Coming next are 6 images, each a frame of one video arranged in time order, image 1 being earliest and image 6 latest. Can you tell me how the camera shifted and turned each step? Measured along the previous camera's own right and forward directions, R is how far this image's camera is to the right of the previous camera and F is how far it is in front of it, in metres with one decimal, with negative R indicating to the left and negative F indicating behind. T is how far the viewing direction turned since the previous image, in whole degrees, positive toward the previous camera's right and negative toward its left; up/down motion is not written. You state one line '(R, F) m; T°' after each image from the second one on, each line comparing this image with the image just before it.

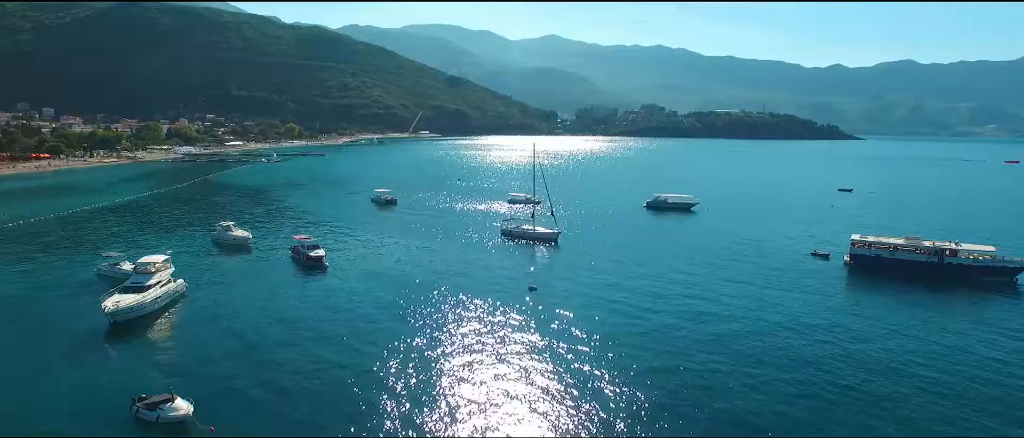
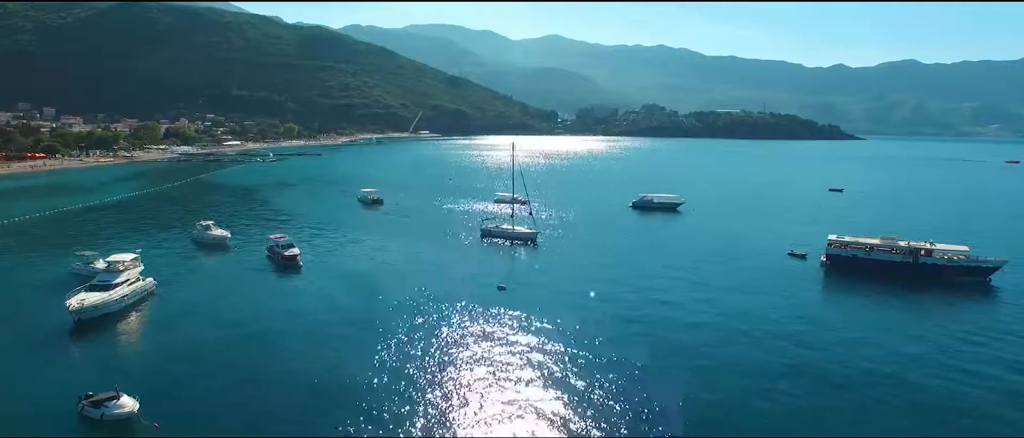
(+1.4, 0.0) m; 0°
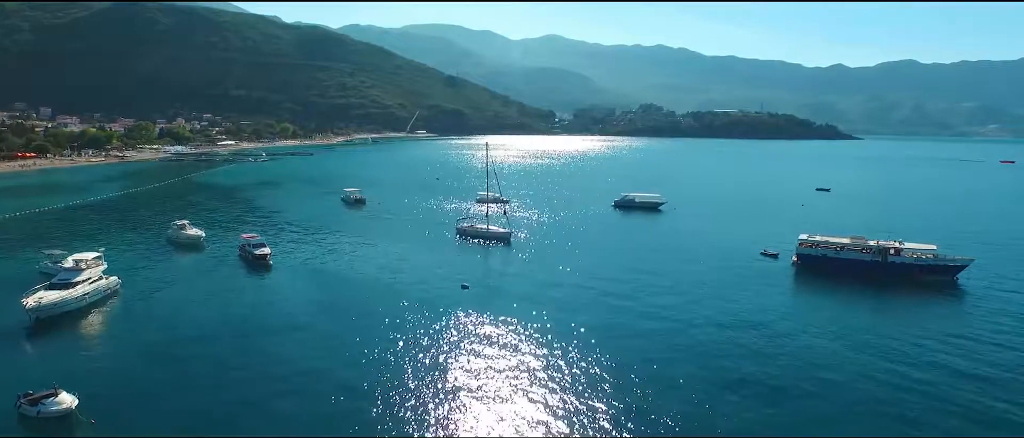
(+1.5, -0.1) m; 0°
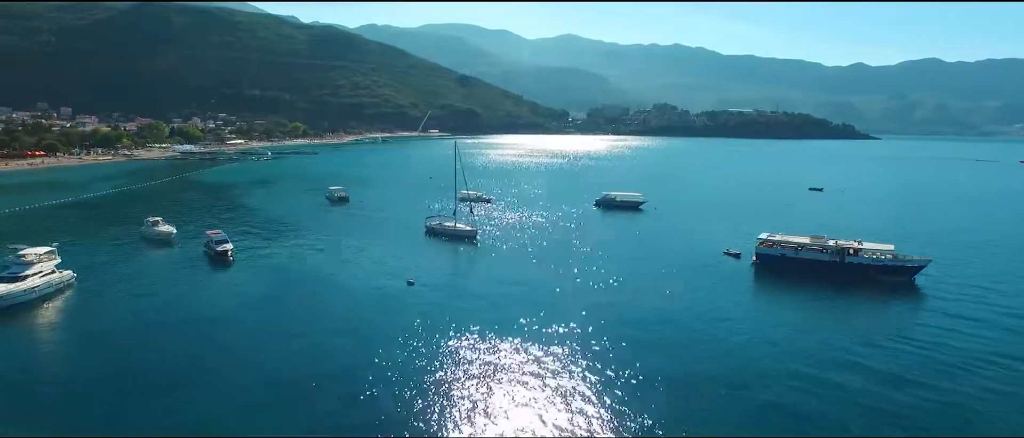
(+3.1, -0.2) m; -2°
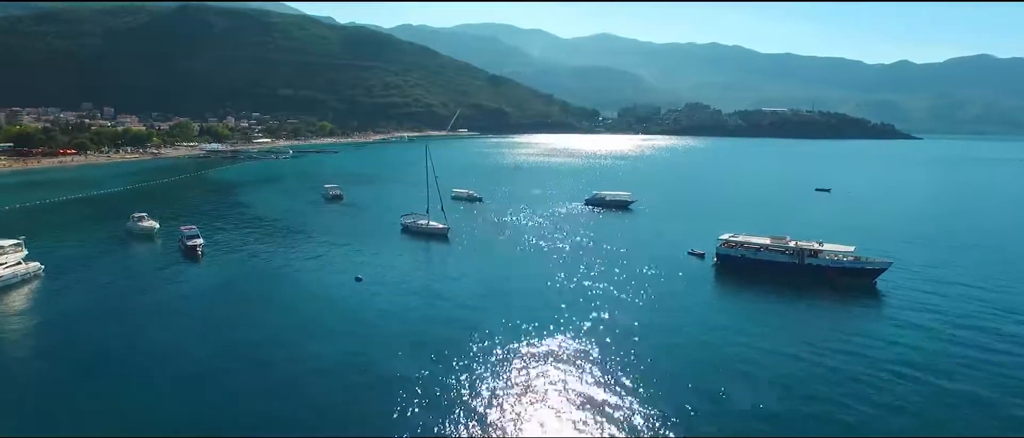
(+4.0, -0.2) m; -3°
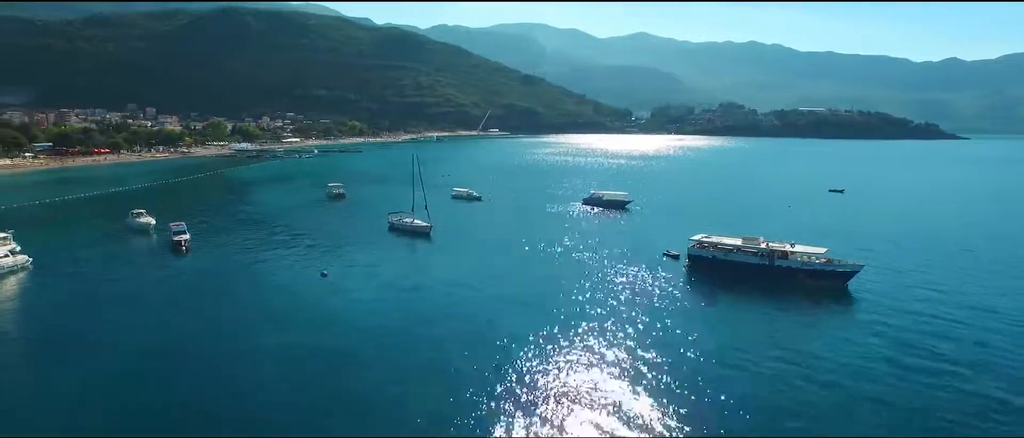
(+3.4, -0.2) m; -3°
